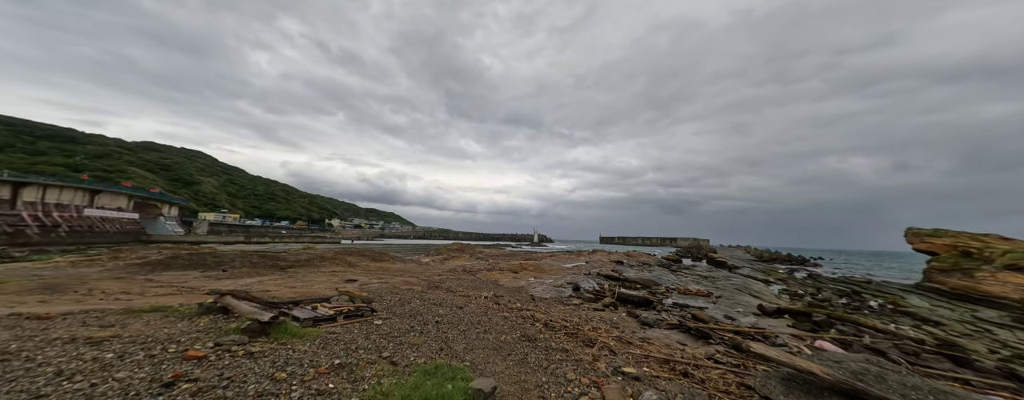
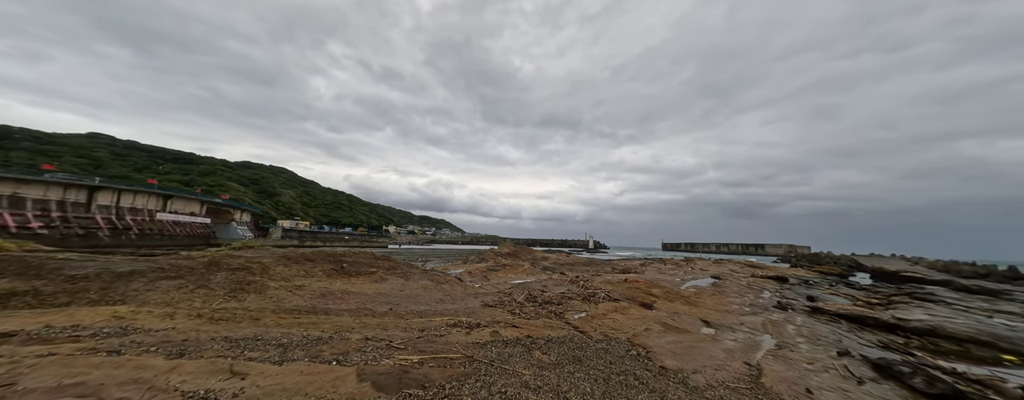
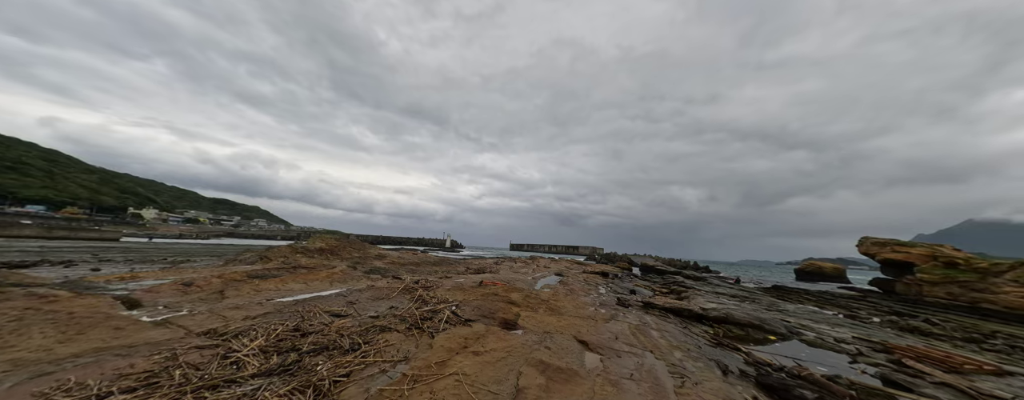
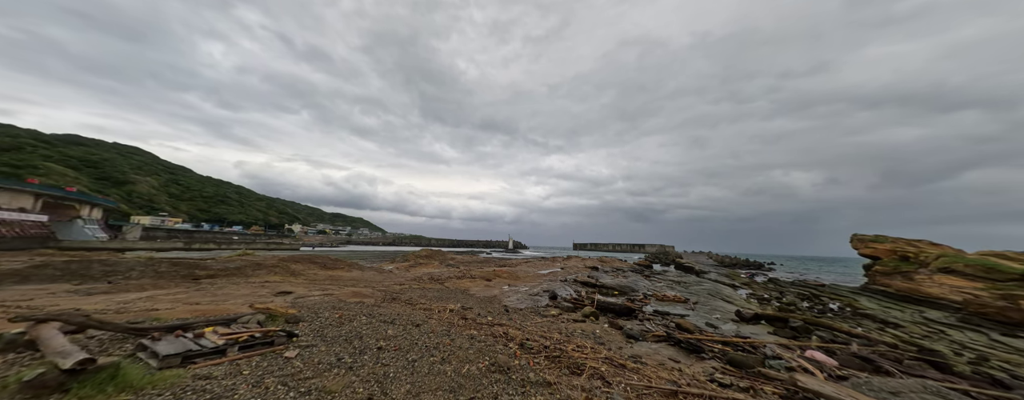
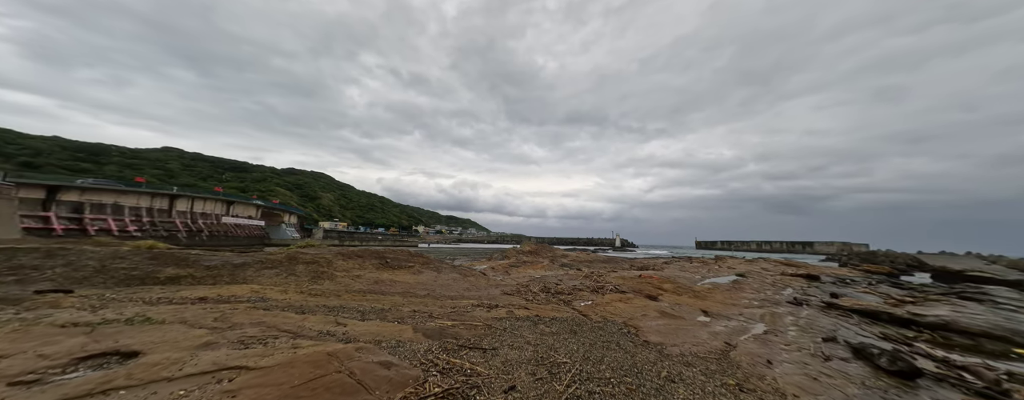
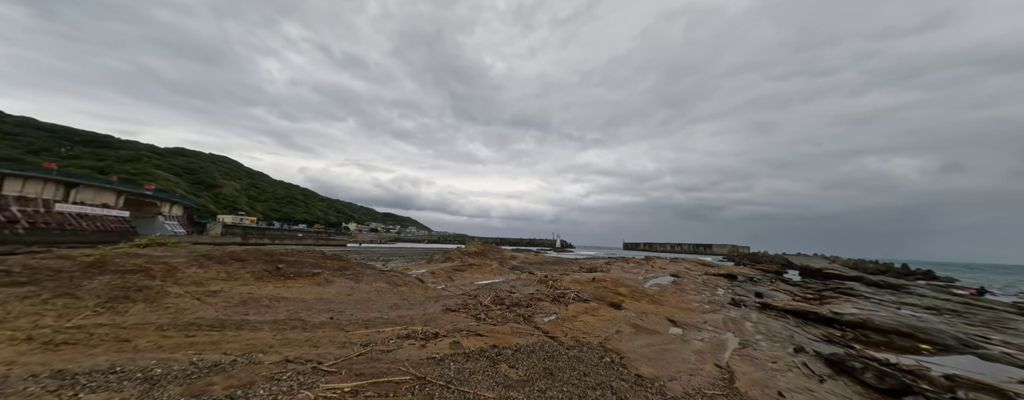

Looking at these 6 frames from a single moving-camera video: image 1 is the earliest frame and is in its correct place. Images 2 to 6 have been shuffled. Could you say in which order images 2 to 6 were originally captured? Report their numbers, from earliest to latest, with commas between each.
4, 5, 2, 6, 3
